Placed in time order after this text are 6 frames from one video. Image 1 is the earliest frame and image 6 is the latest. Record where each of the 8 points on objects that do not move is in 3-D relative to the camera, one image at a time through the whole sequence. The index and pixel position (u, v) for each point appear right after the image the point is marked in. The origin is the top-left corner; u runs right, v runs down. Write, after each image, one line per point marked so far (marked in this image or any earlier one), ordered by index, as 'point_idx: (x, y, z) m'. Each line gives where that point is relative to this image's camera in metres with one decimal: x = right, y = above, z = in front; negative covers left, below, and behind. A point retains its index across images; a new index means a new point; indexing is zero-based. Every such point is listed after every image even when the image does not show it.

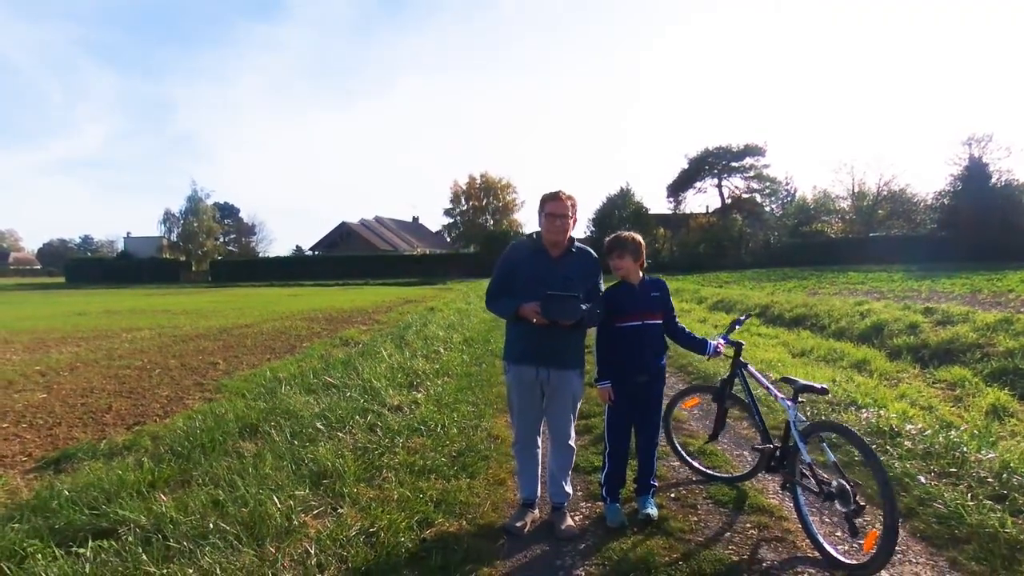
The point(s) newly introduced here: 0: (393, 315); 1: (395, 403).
0: (-3.8, -0.9, +20.0) m
1: (-1.3, -1.2, +6.8) m
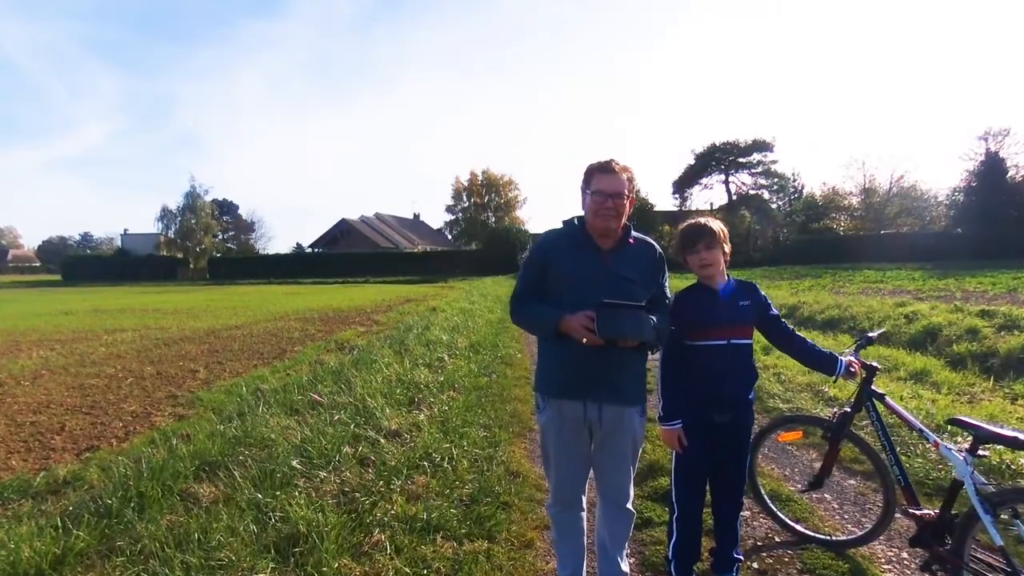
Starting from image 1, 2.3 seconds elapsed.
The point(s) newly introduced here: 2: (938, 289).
0: (-3.6, -0.8, +18.9) m
1: (-1.1, -1.3, +5.6) m
2: (+13.3, 0.0, +19.5) m
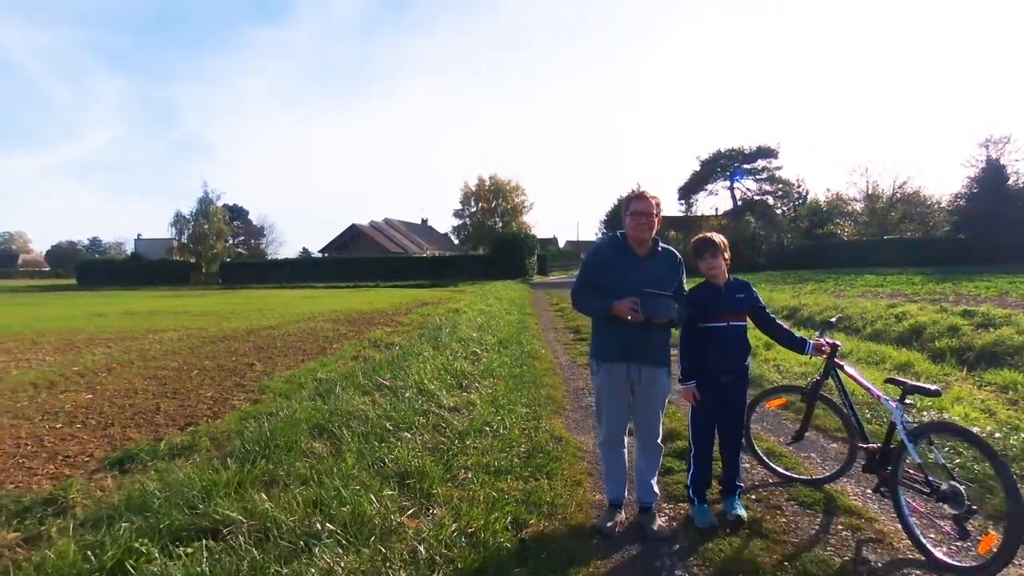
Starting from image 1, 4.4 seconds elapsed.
0: (-3.1, -0.9, +20.0) m
1: (-0.6, -1.3, +6.7) m
2: (+13.8, -0.1, +20.5) m
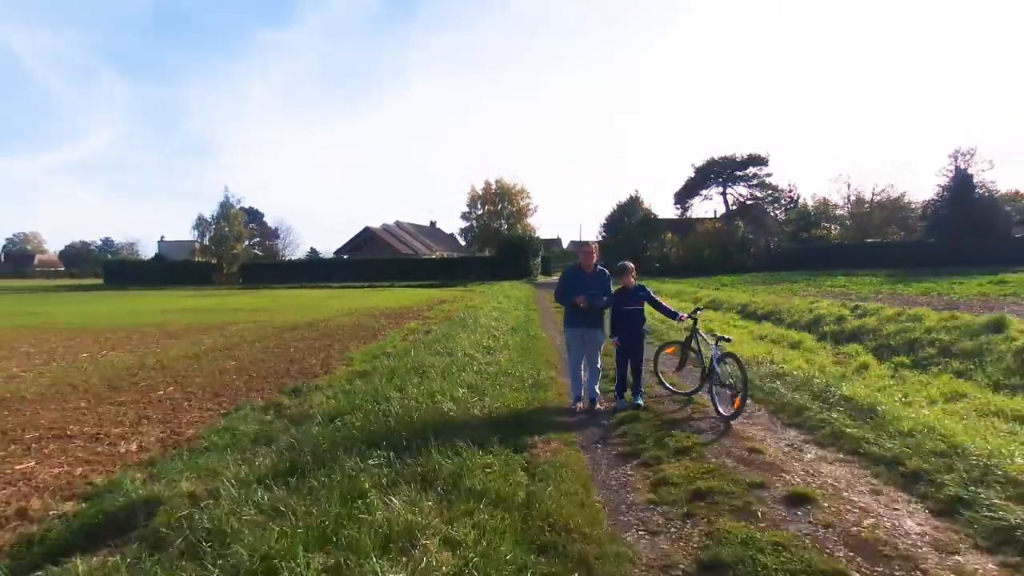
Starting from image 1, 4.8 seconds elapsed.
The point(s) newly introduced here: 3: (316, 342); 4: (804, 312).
0: (-2.8, -0.9, +24.2) m
1: (-0.4, -1.3, +10.9) m
2: (+14.1, -0.2, +24.6) m
3: (-5.3, -1.4, +16.9) m
4: (+7.8, -0.6, +16.5) m
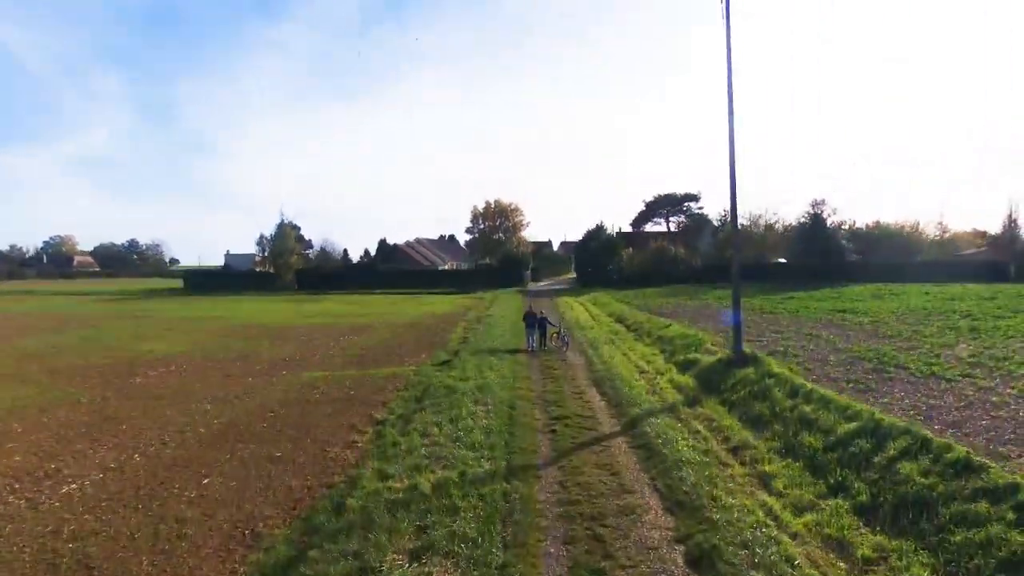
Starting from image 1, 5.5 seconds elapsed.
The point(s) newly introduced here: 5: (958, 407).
0: (-3.0, -2.3, +48.2) m
1: (-0.6, -2.8, +34.9) m
2: (+13.9, -1.5, +48.6) m
3: (-5.5, -2.9, +40.8) m
4: (+7.6, -2.1, +40.5) m
5: (+12.3, -3.3, +17.2) m
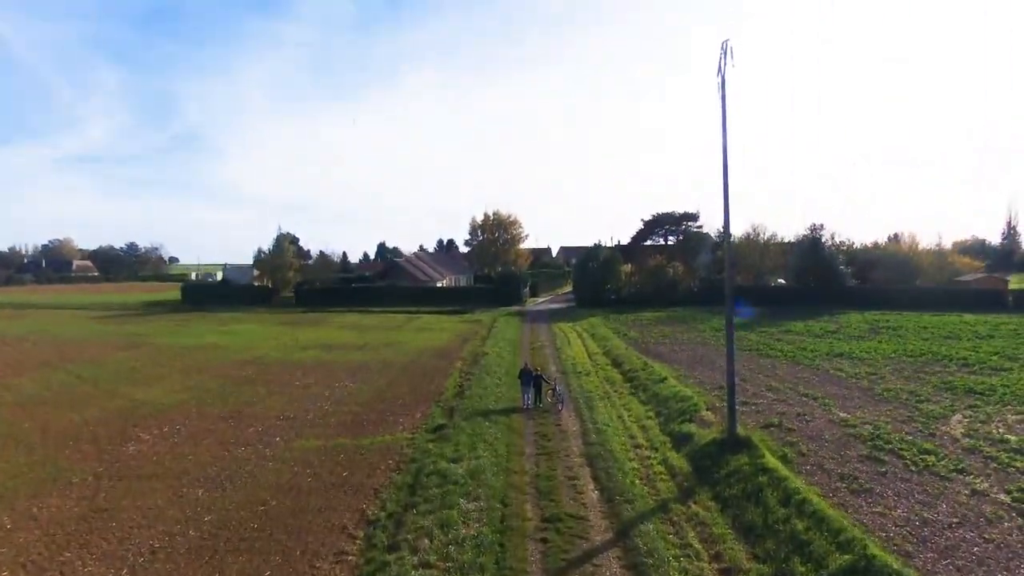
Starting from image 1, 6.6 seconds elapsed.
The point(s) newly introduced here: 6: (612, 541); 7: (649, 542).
0: (-3.3, -5.3, +48.1) m
1: (-0.8, -5.9, +34.8) m
2: (+13.7, -4.5, +48.5) m
3: (-5.7, -5.9, +40.7) m
4: (+7.4, -5.1, +40.4) m
5: (+12.0, -6.4, +17.1) m
6: (+2.8, -7.2, +17.7) m
7: (+3.8, -7.1, +17.5) m
